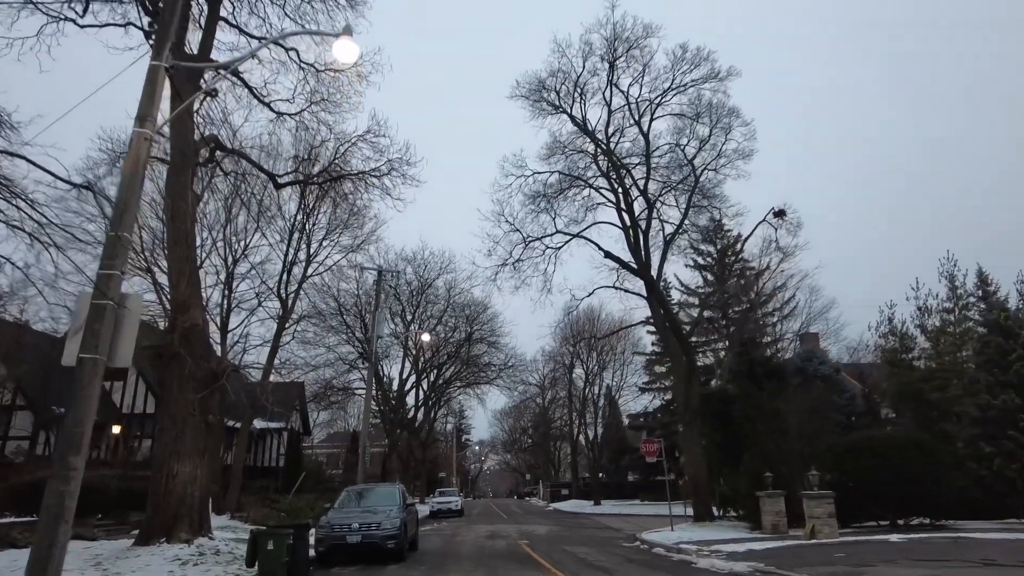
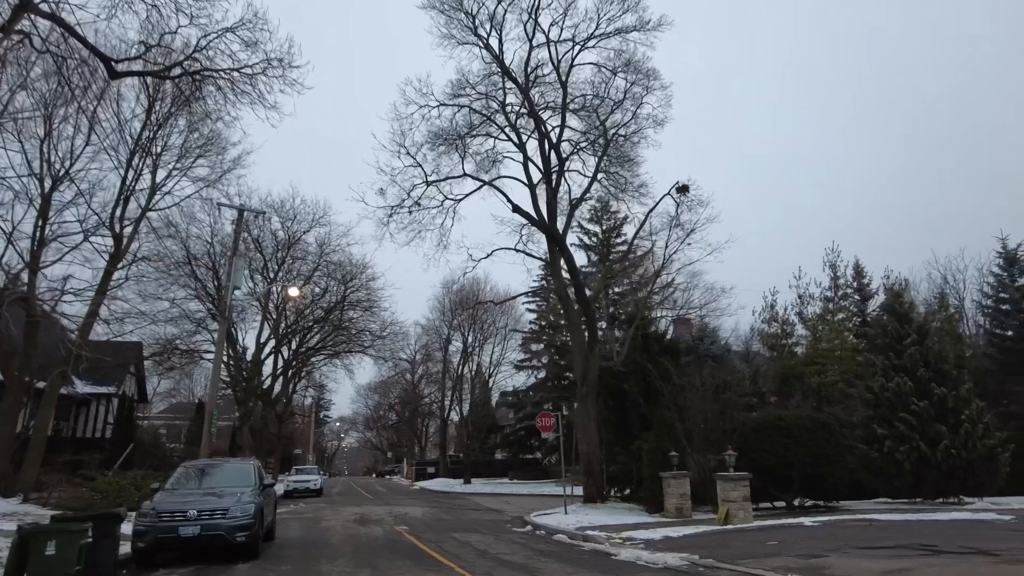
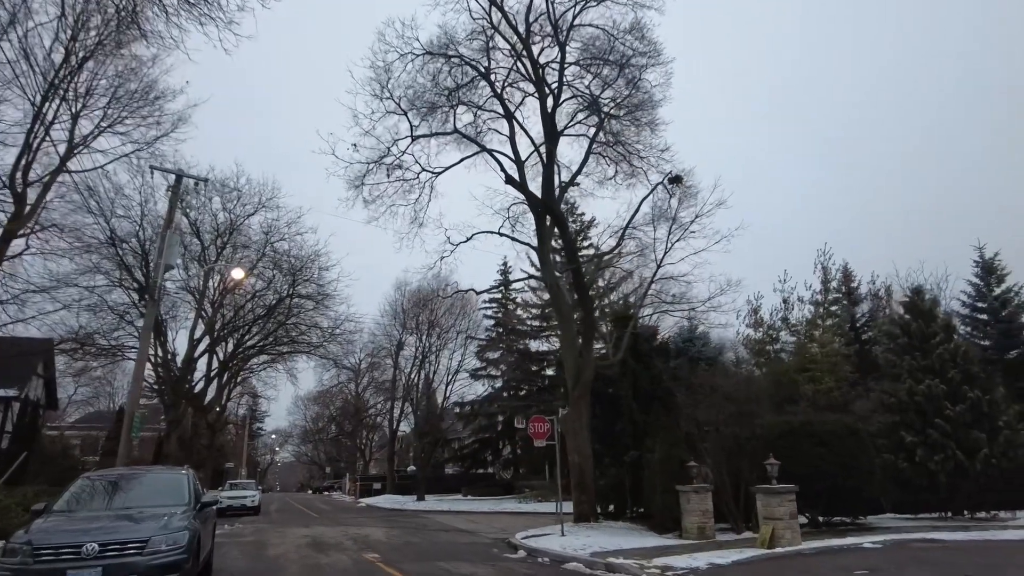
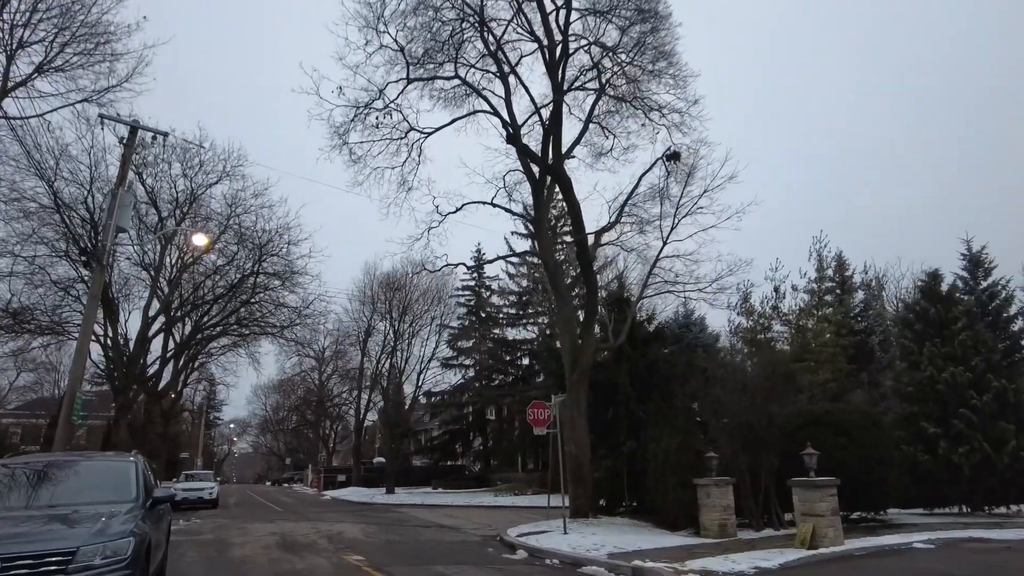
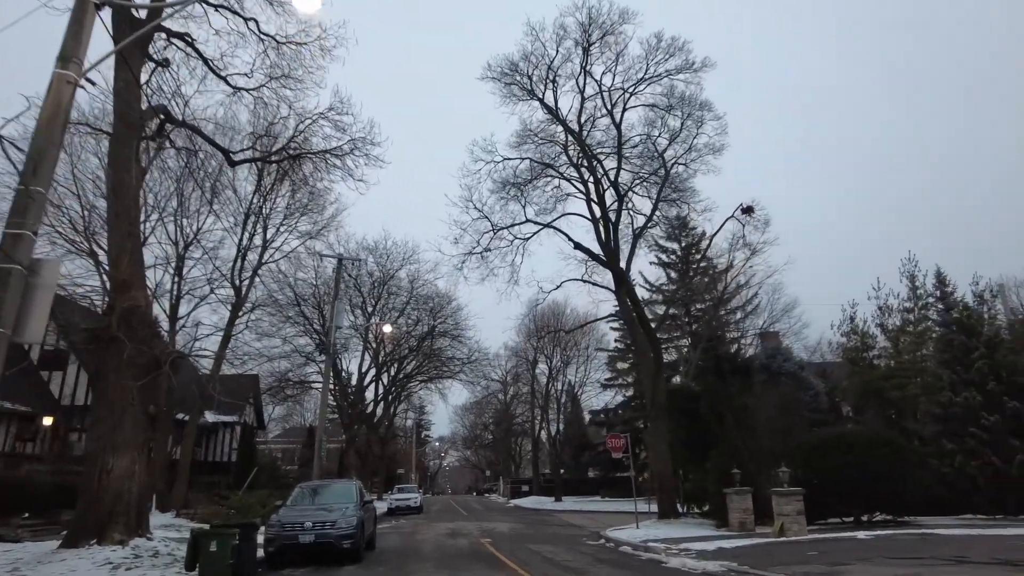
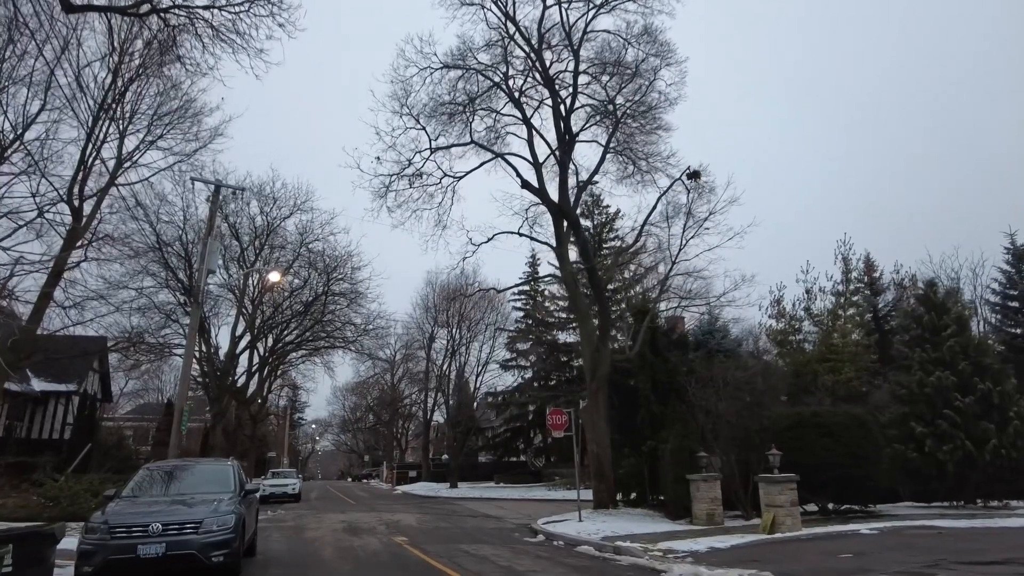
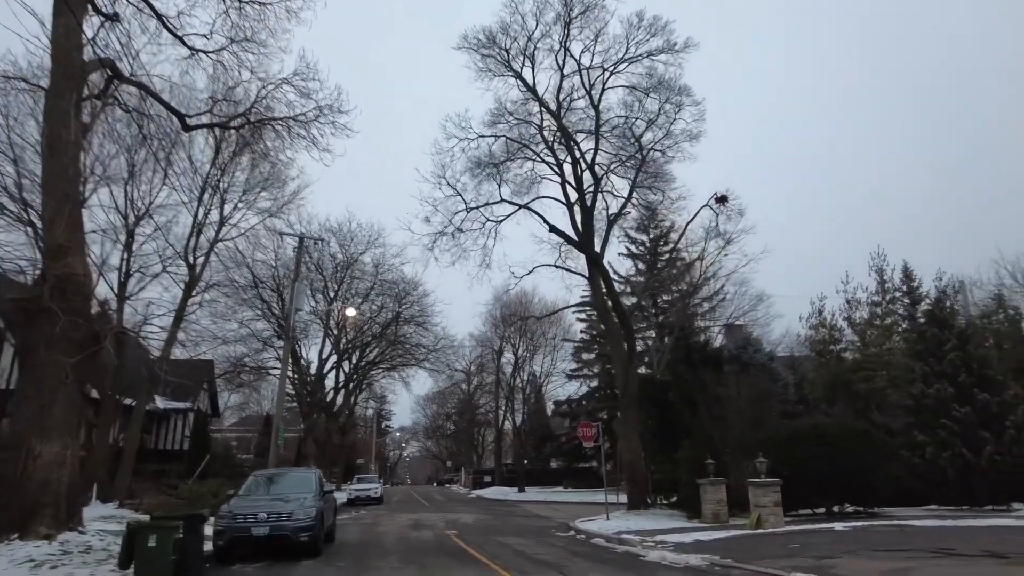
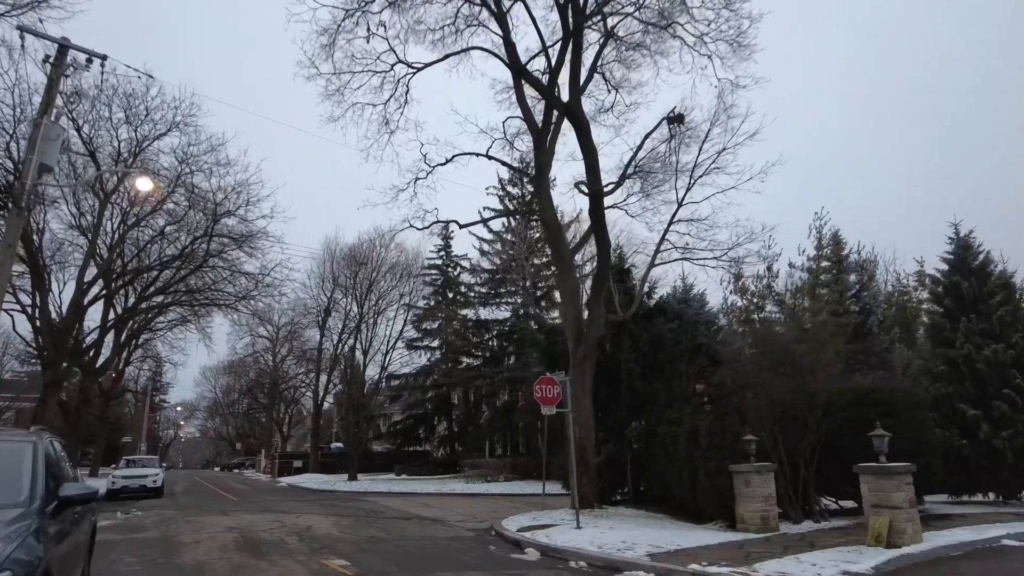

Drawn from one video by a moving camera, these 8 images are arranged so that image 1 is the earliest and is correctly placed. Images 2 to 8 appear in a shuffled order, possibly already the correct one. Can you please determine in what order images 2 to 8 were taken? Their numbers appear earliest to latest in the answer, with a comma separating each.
5, 7, 2, 6, 3, 4, 8
